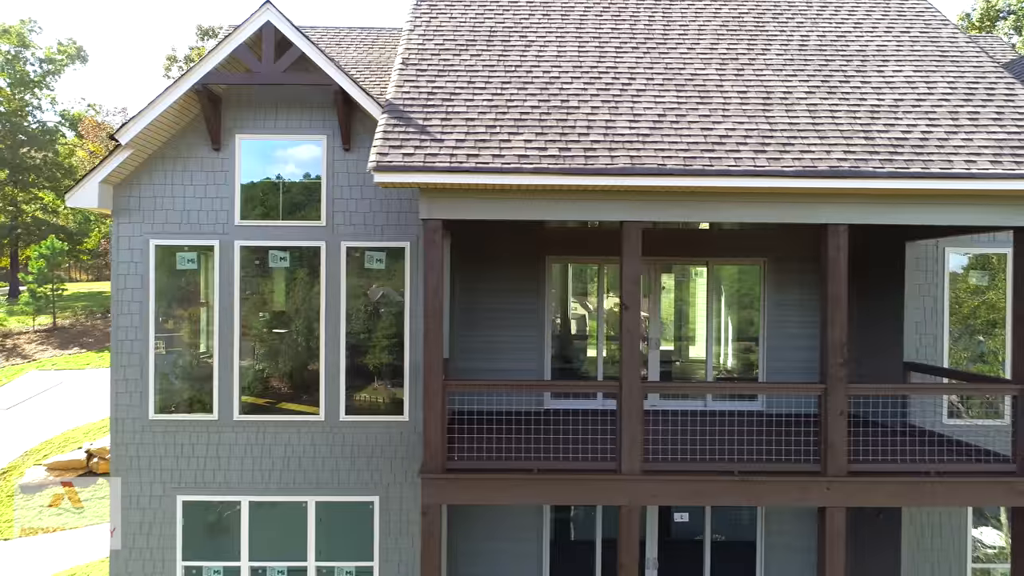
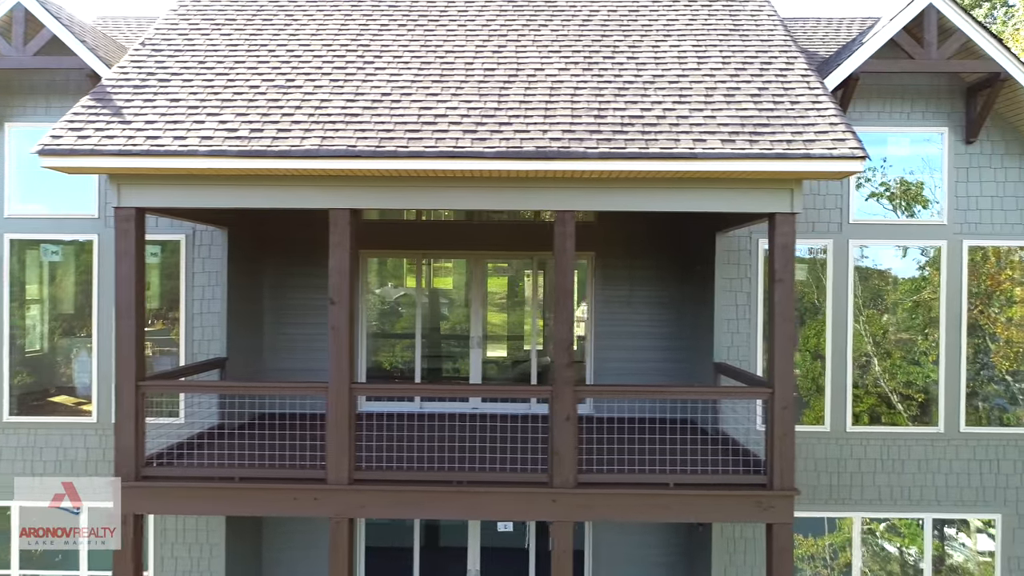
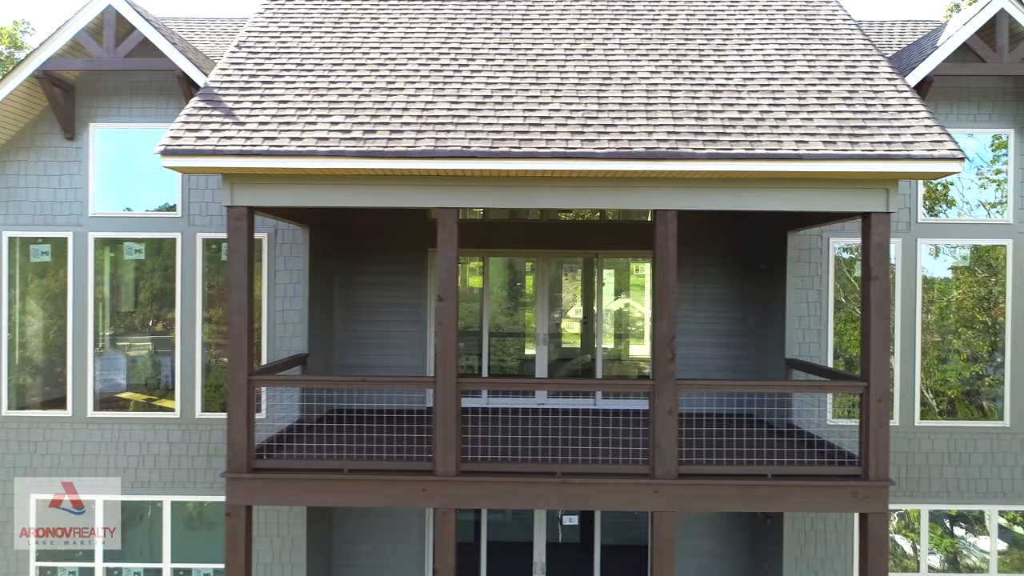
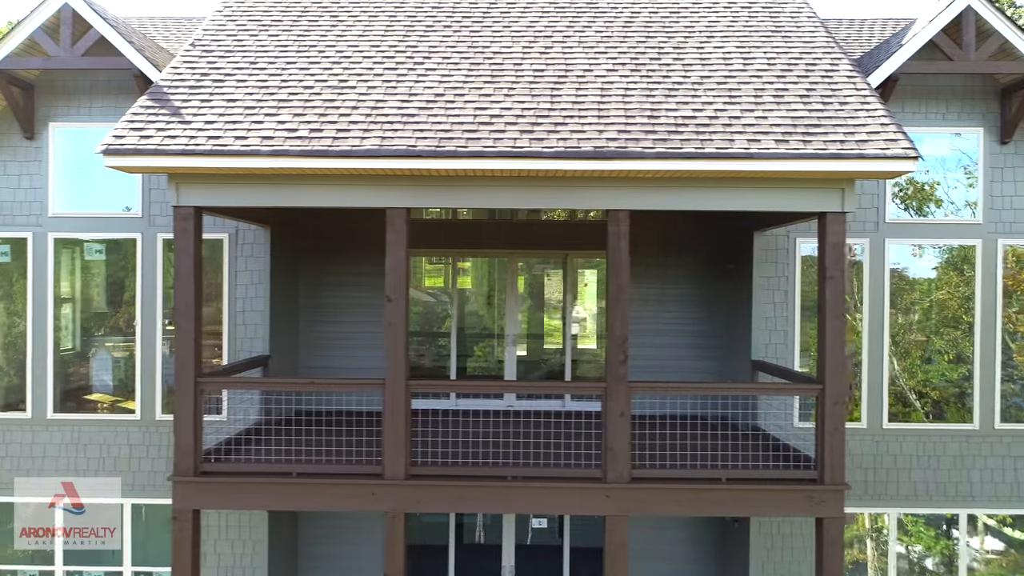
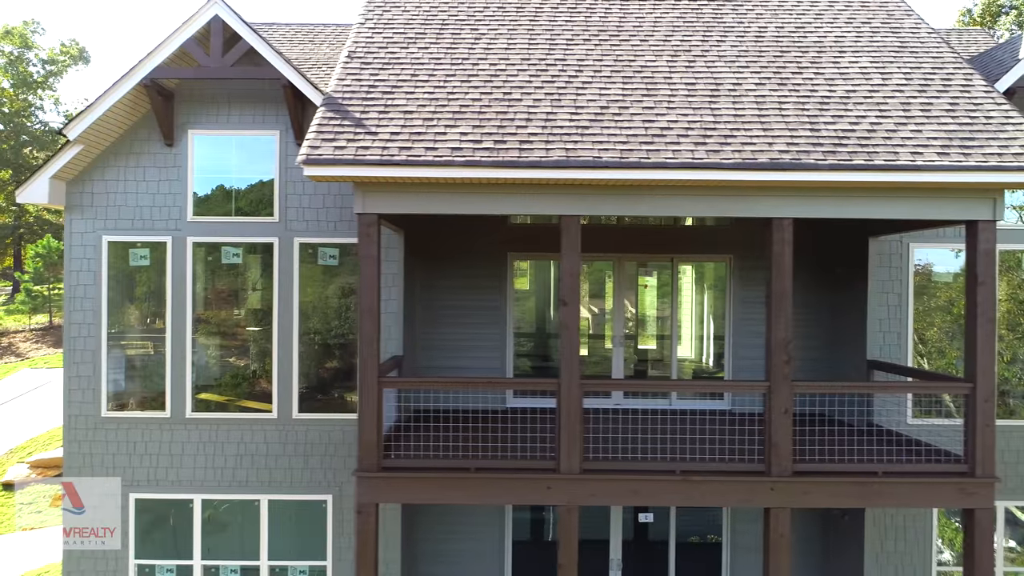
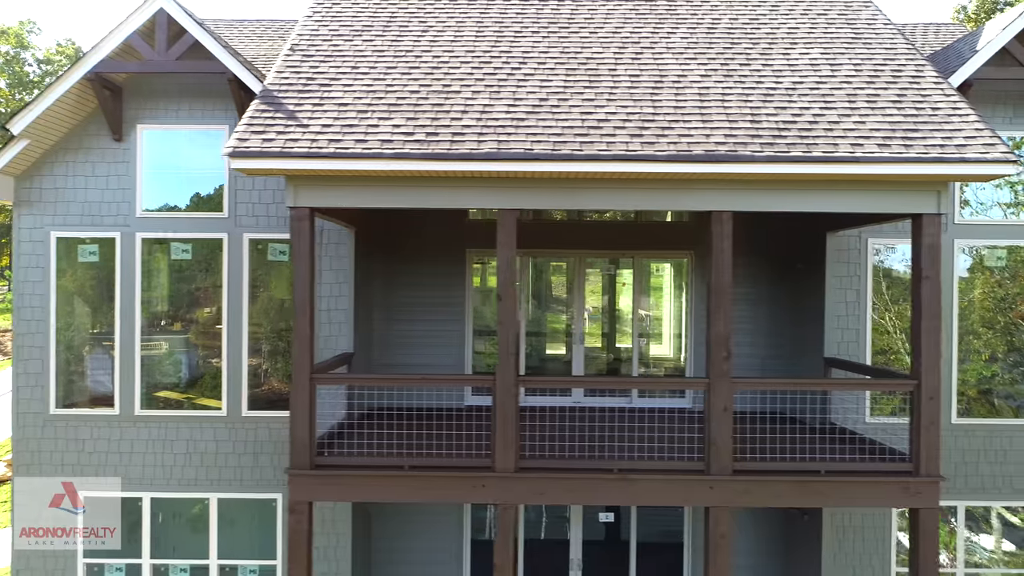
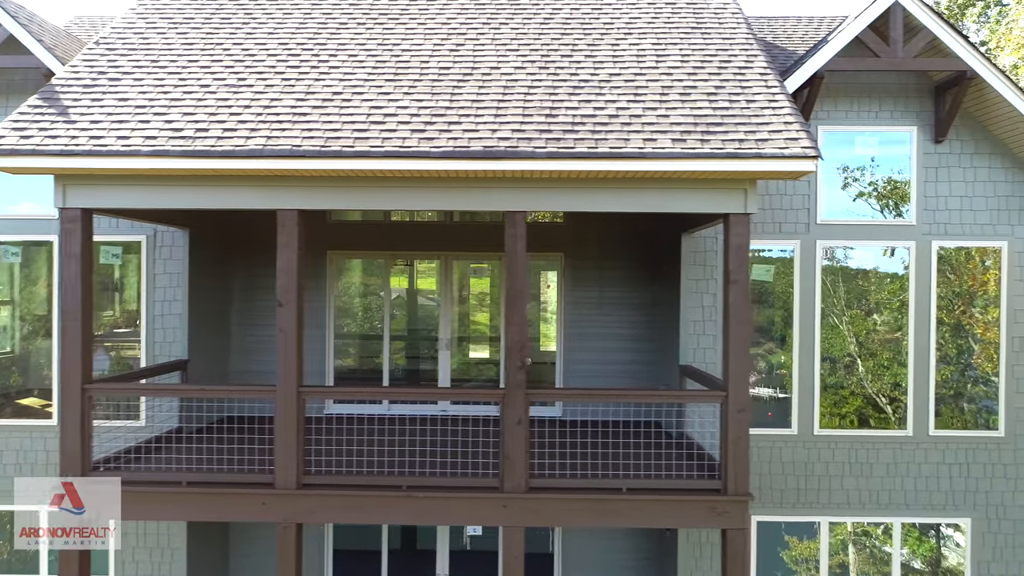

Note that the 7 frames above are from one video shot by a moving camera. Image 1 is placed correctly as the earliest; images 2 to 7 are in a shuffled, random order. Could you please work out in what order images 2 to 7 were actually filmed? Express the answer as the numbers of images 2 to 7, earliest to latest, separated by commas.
5, 6, 3, 4, 2, 7
